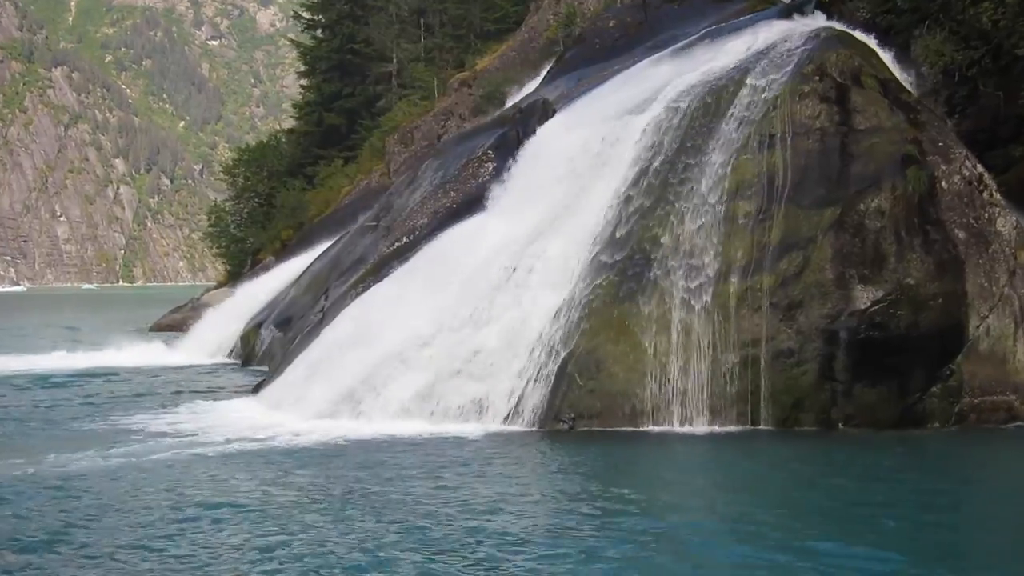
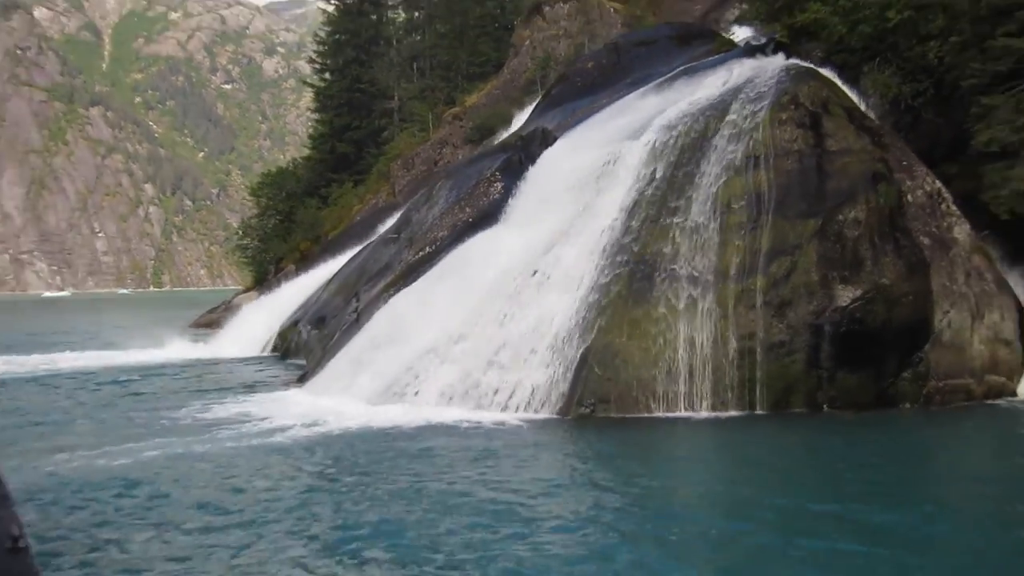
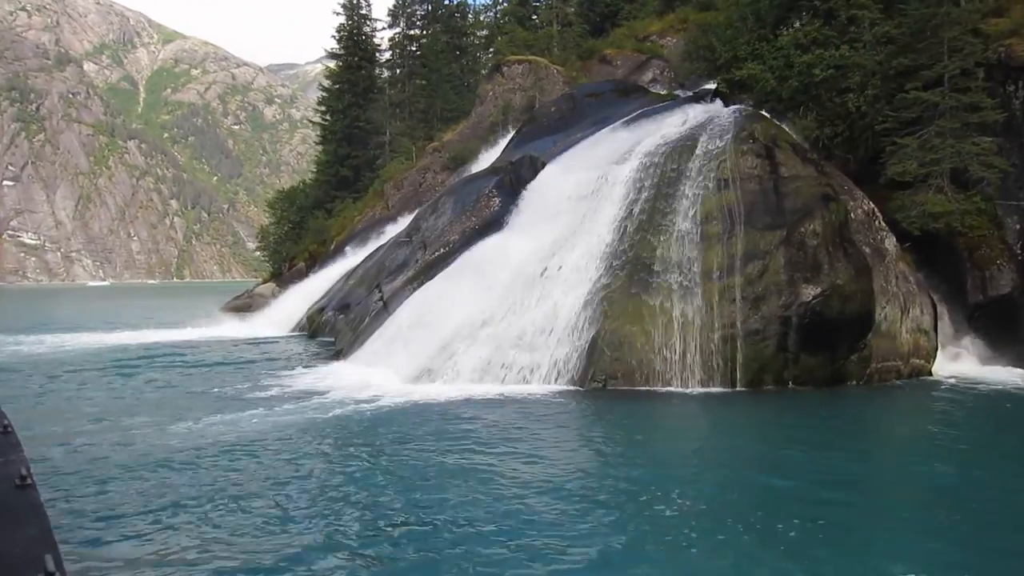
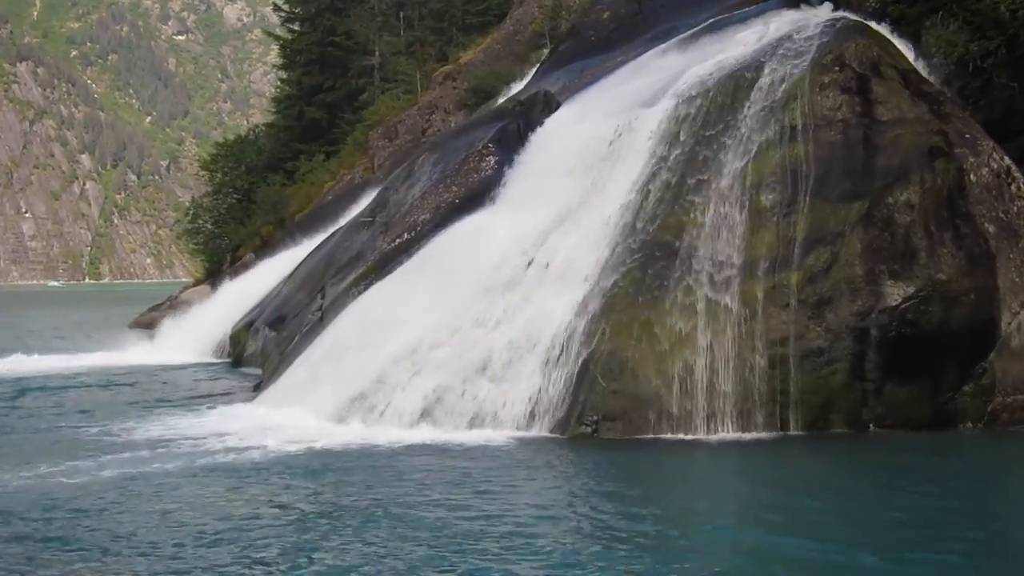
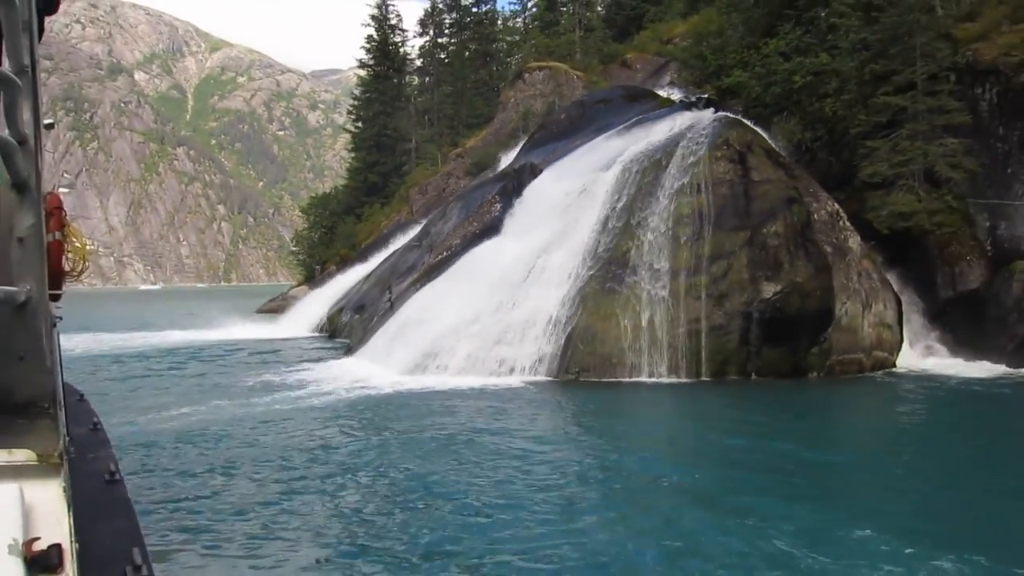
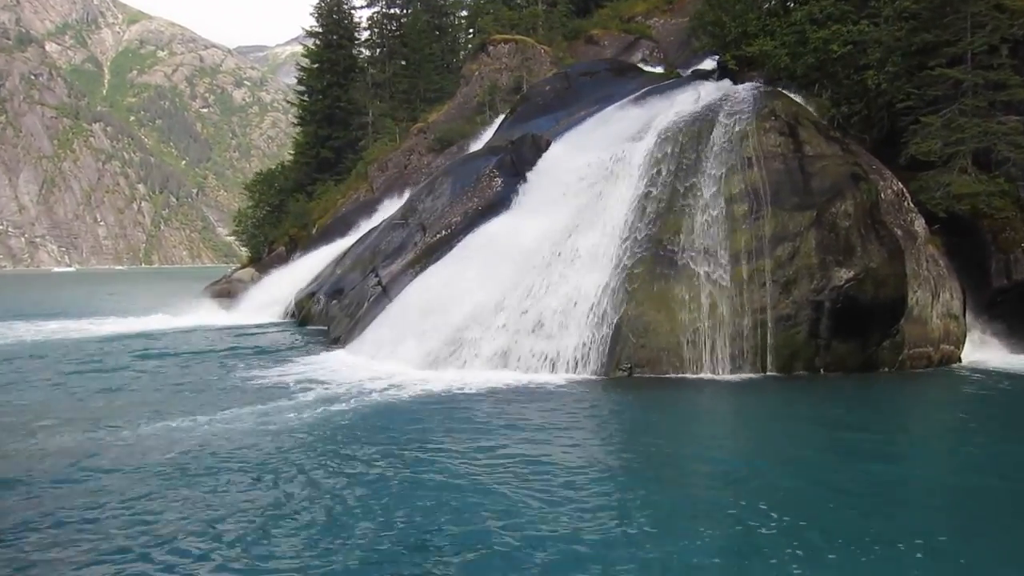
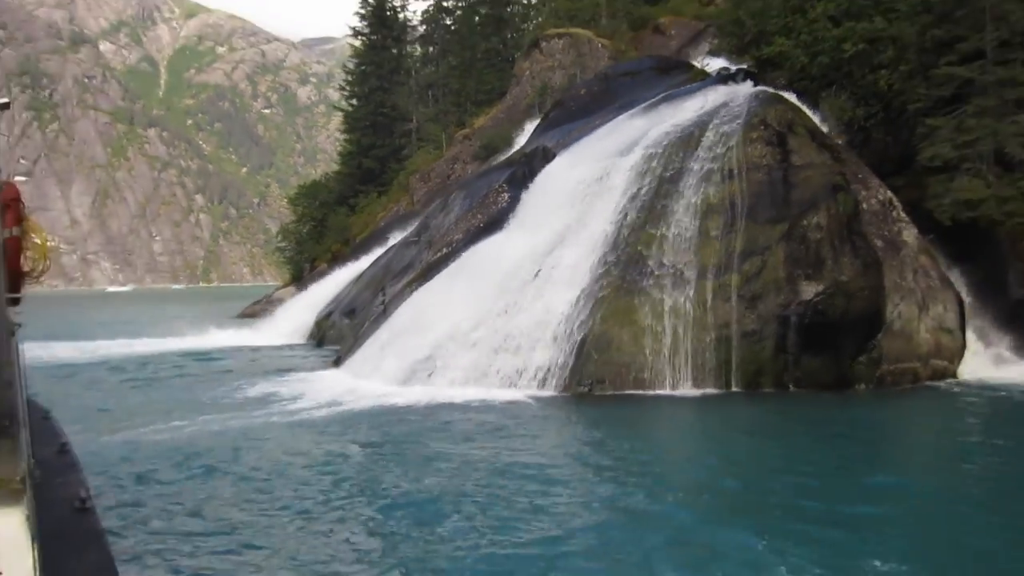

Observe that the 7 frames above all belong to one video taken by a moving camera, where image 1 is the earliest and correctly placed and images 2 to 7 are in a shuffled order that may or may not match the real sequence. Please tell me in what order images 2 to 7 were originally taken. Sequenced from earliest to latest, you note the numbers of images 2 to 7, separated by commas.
4, 2, 7, 5, 3, 6
